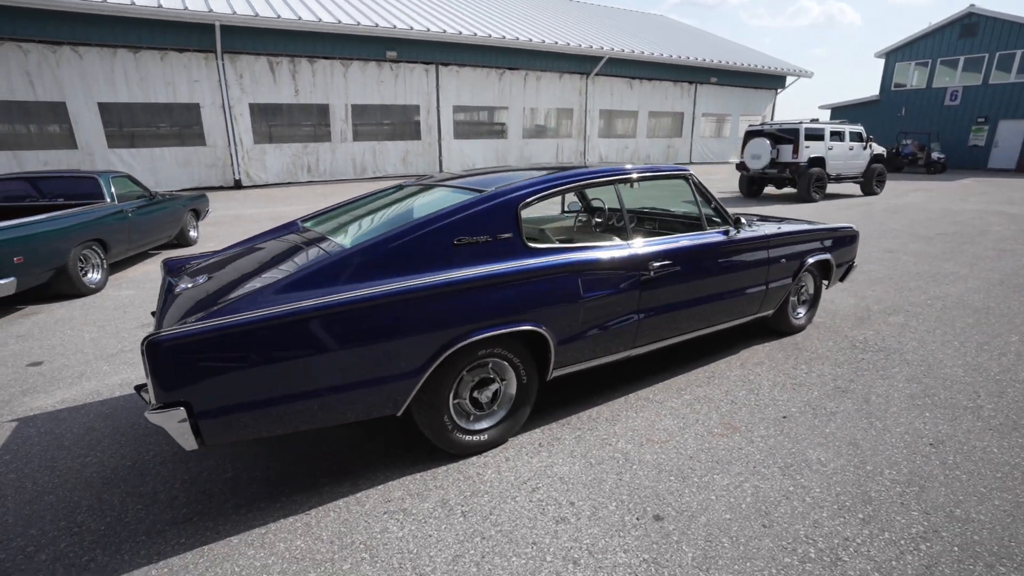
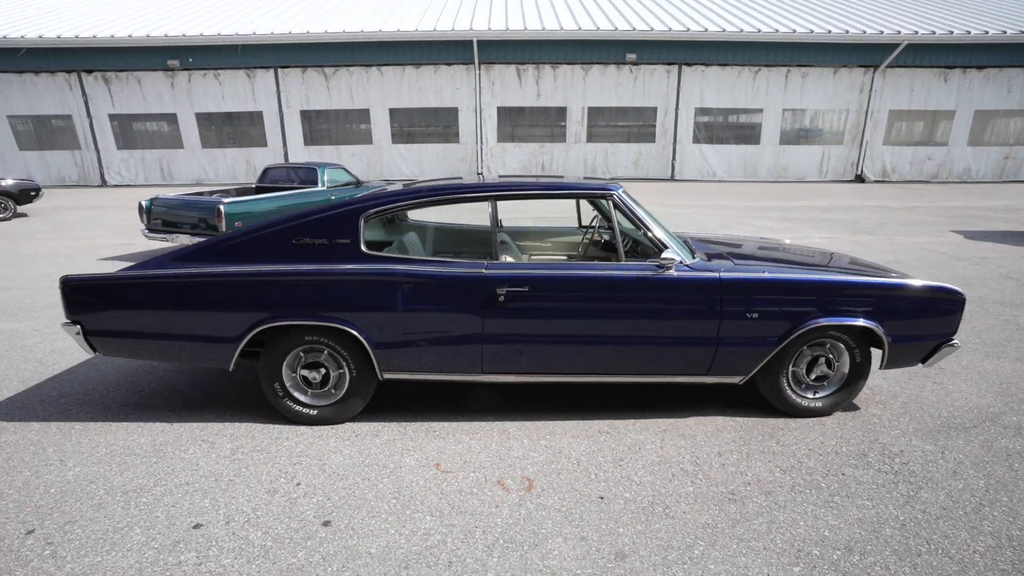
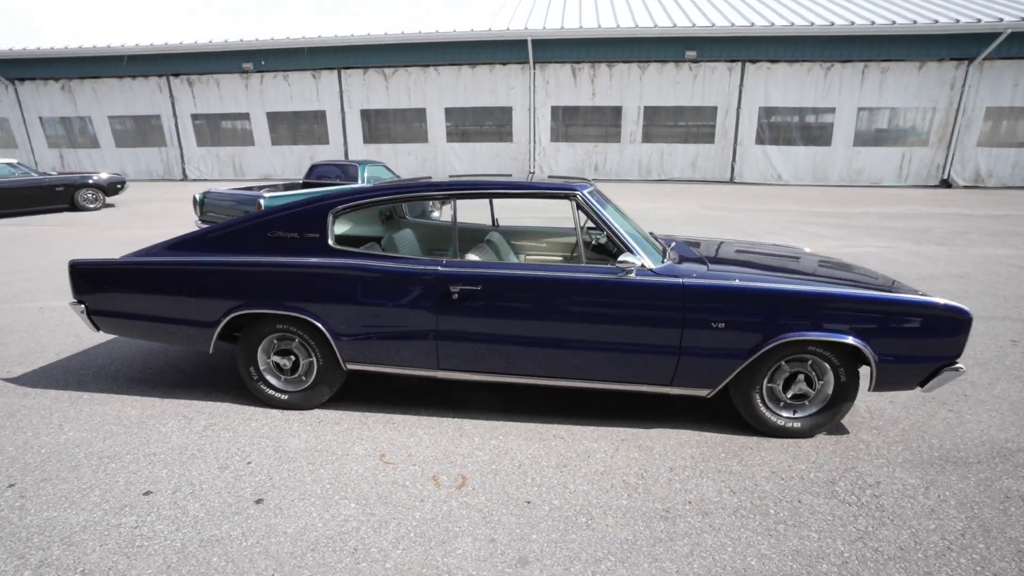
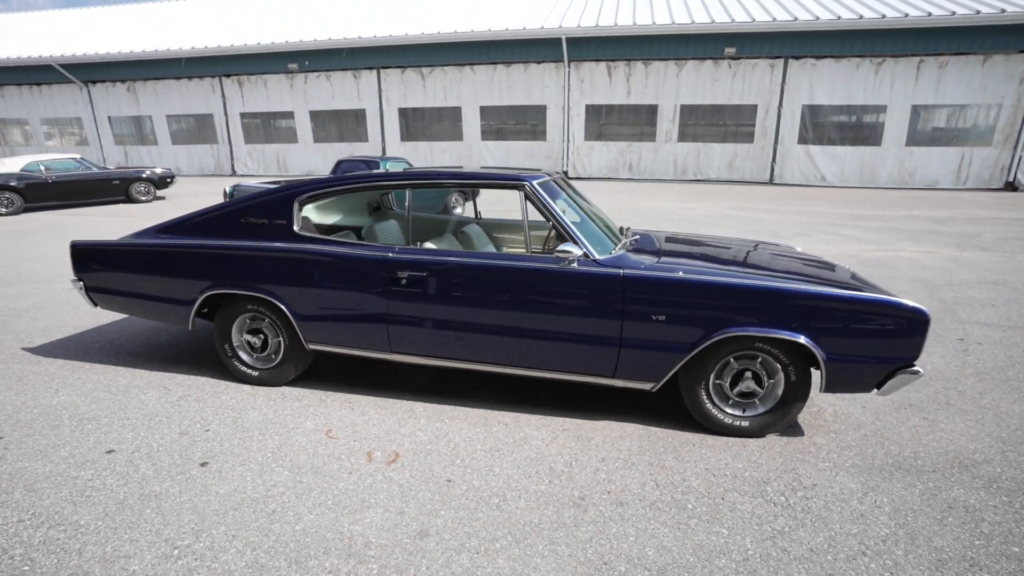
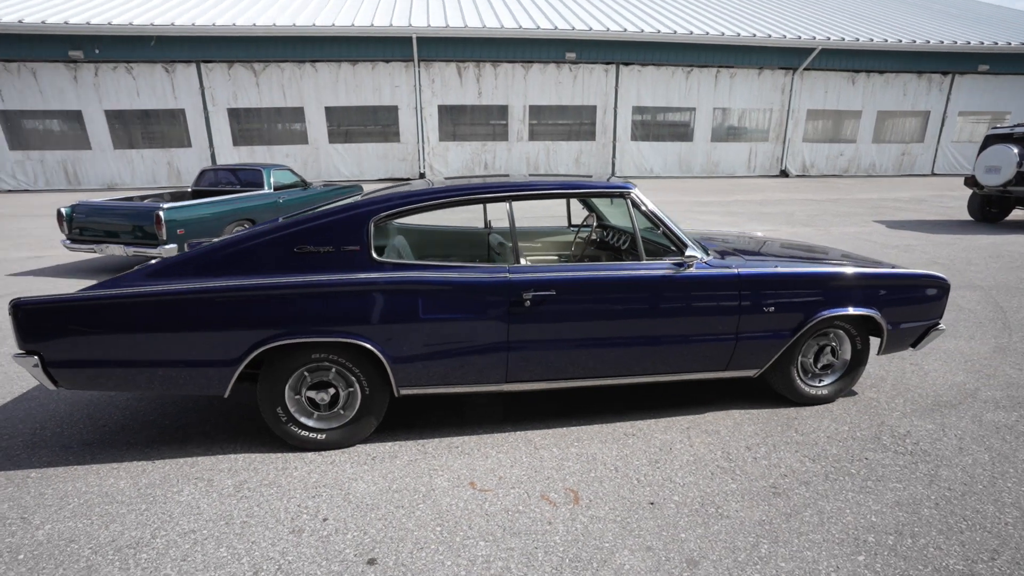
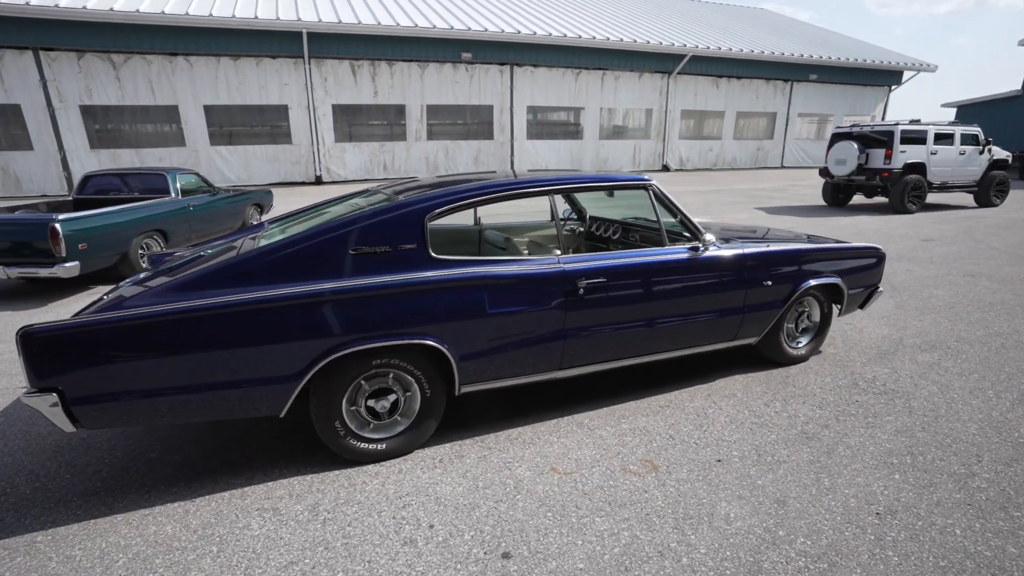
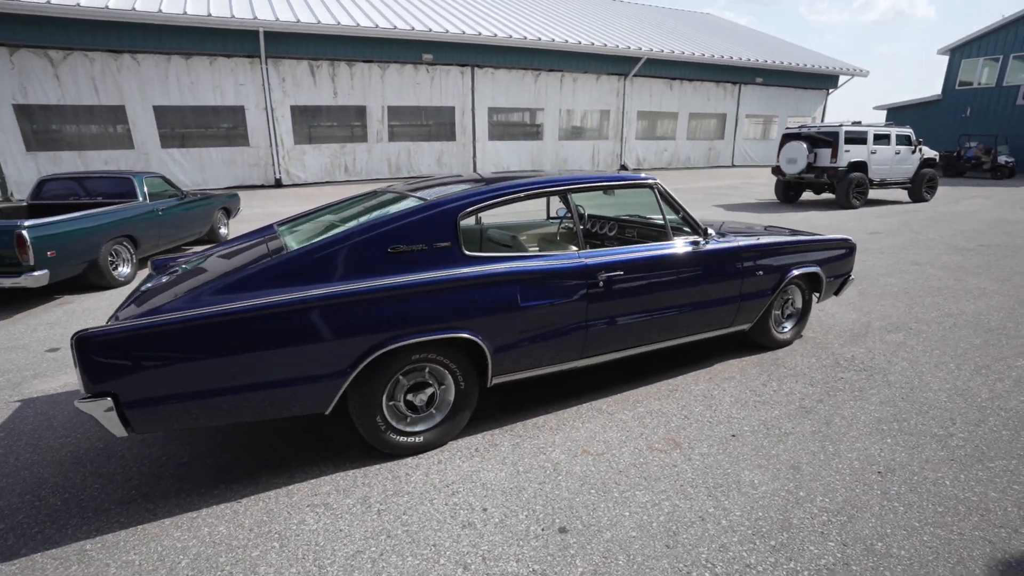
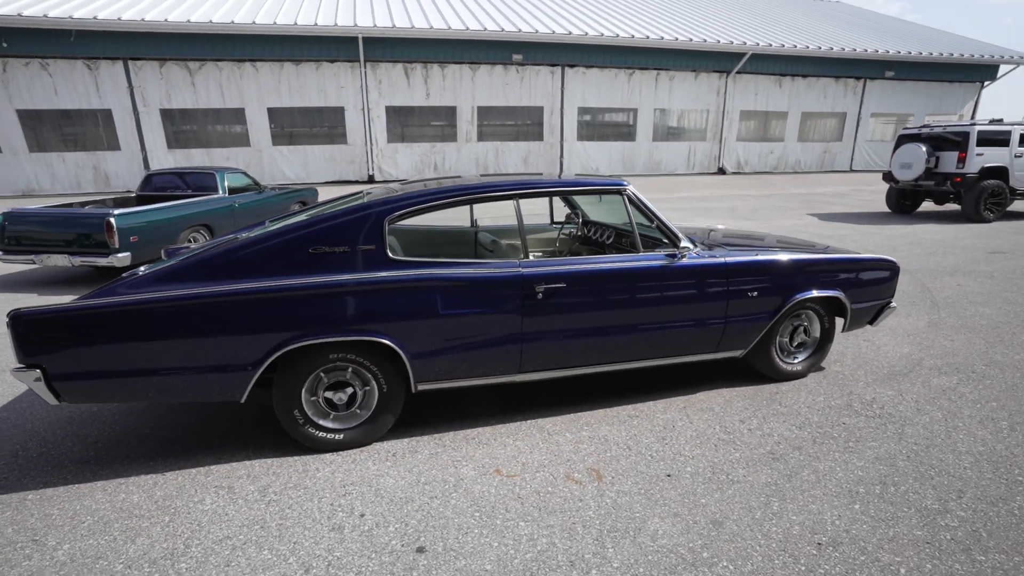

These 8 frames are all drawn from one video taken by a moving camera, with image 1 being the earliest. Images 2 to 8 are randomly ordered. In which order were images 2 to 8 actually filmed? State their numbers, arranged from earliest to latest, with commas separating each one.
7, 6, 8, 5, 2, 3, 4
